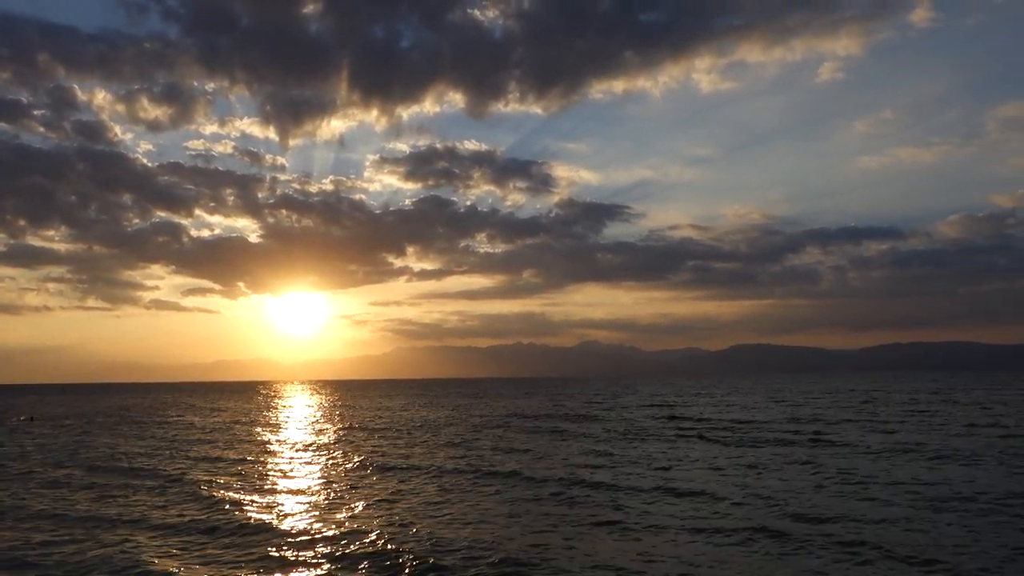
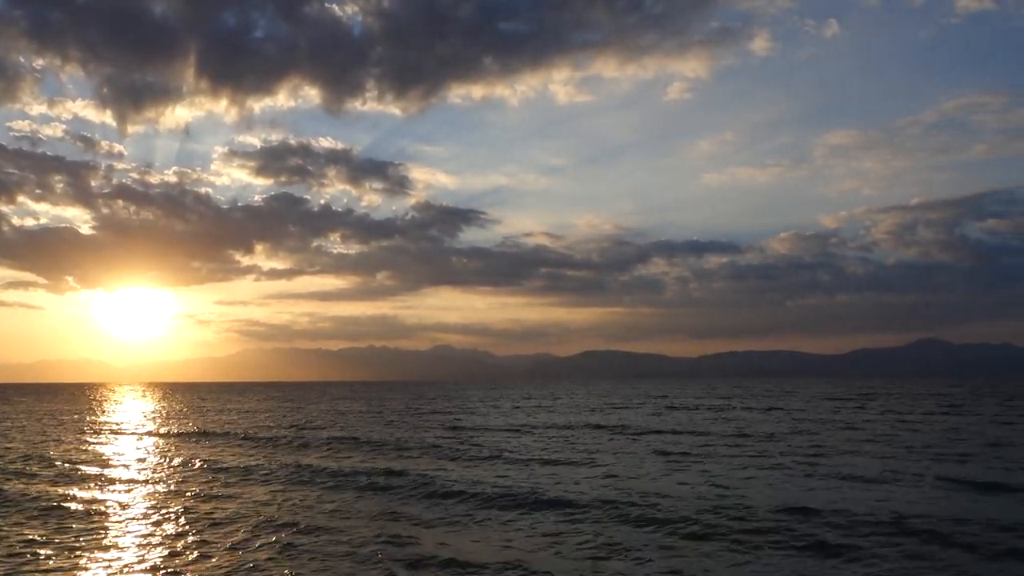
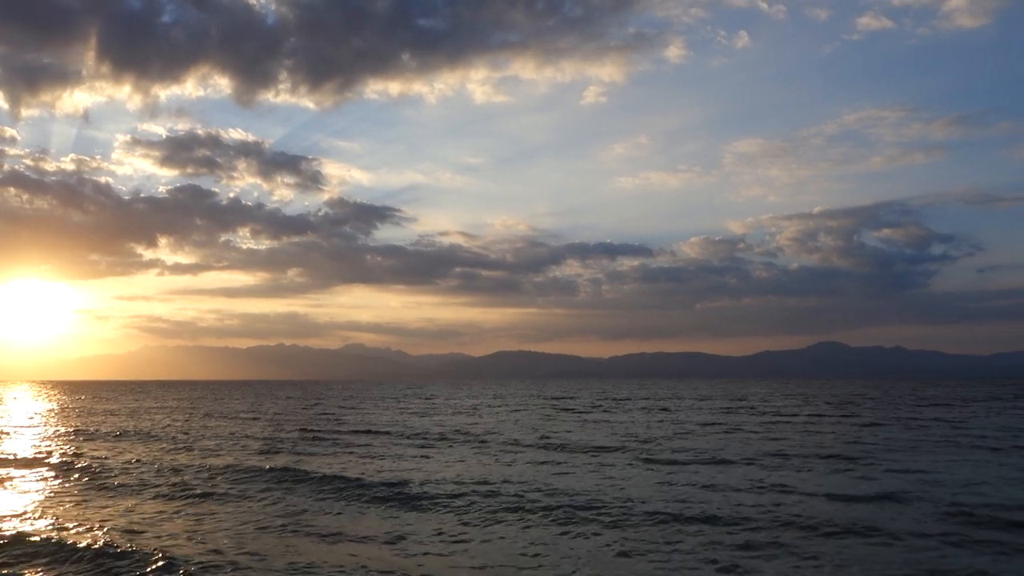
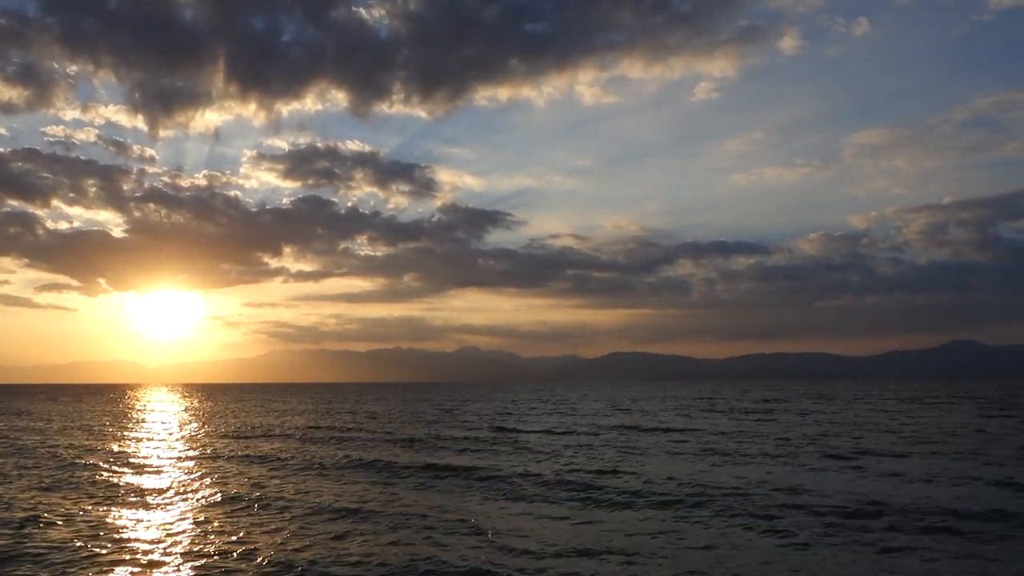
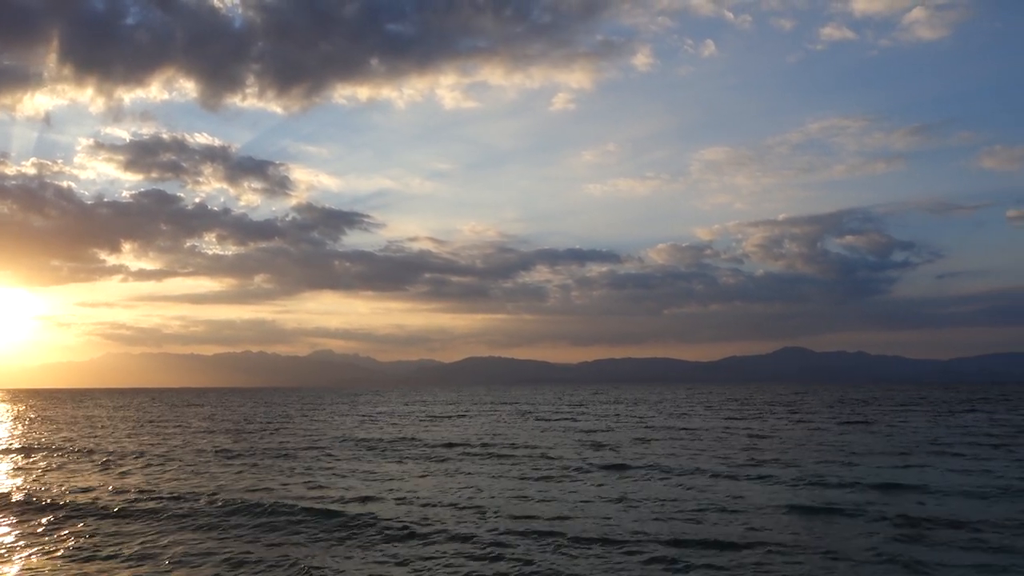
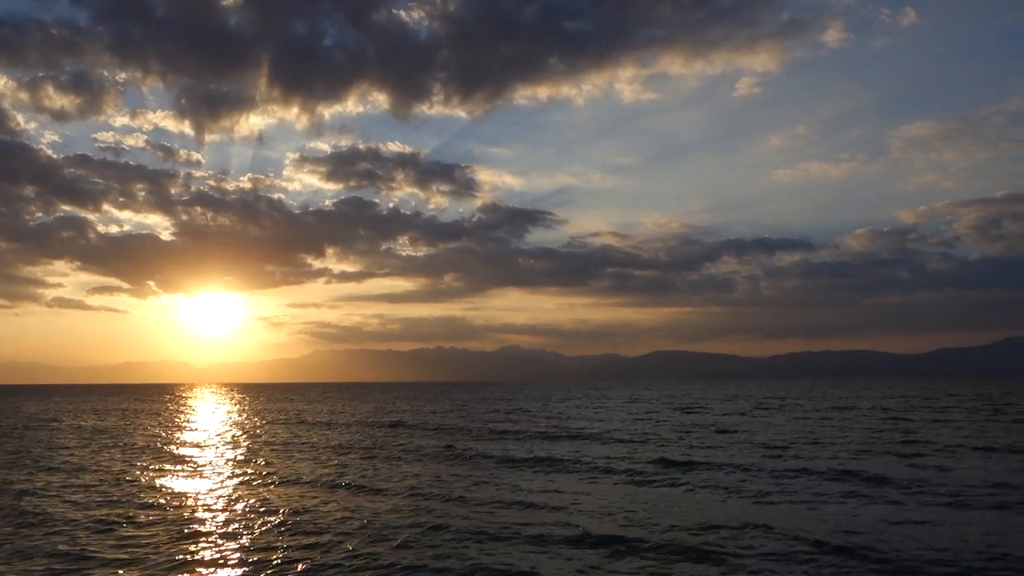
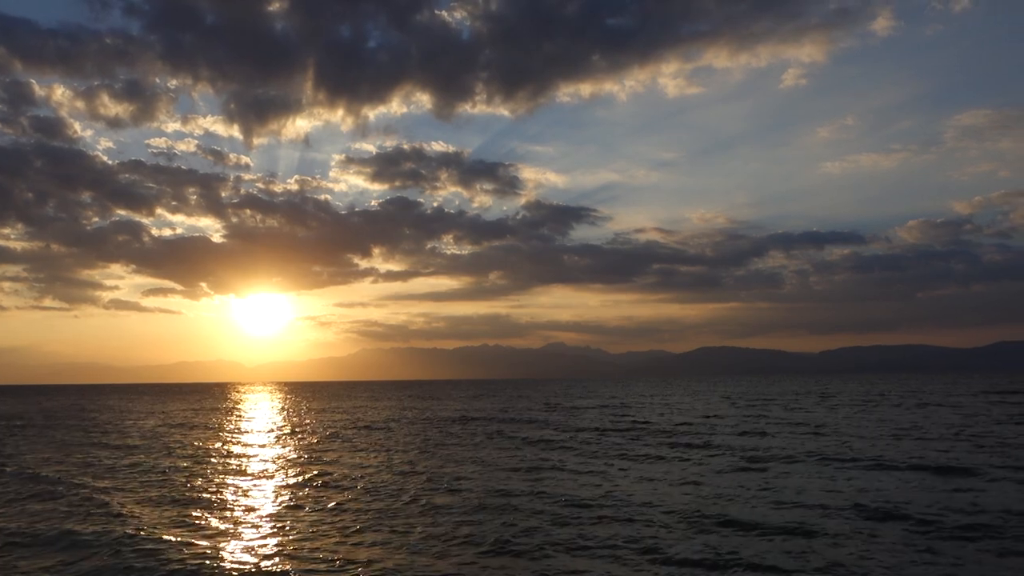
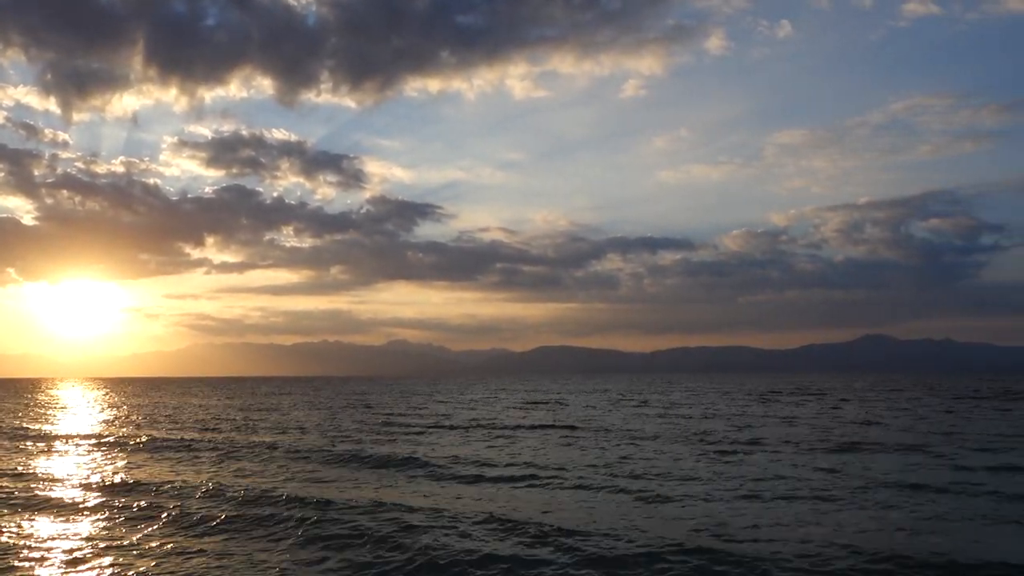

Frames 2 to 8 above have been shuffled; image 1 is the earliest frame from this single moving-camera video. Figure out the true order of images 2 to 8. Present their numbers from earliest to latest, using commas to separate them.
7, 6, 4, 2, 8, 3, 5
